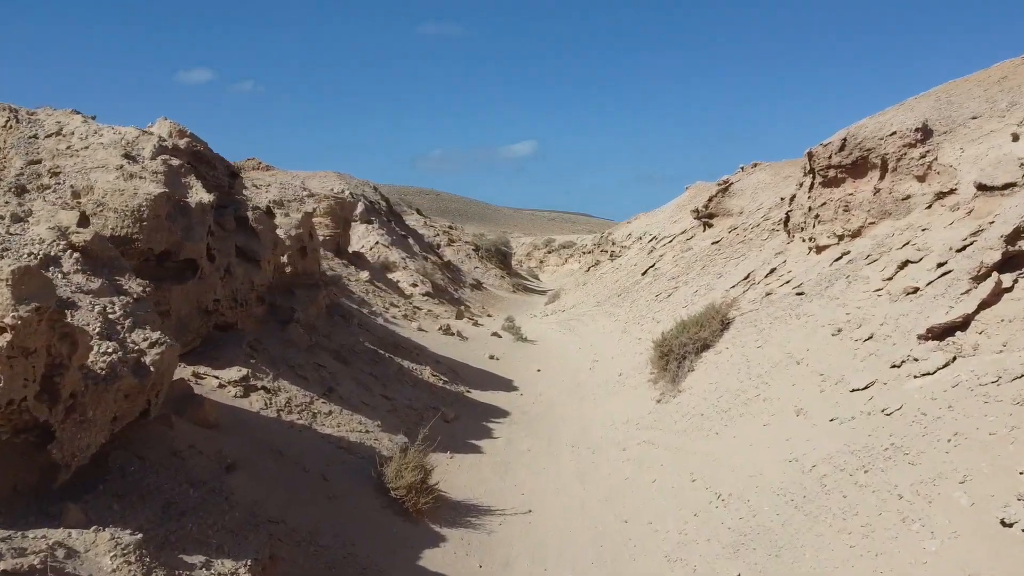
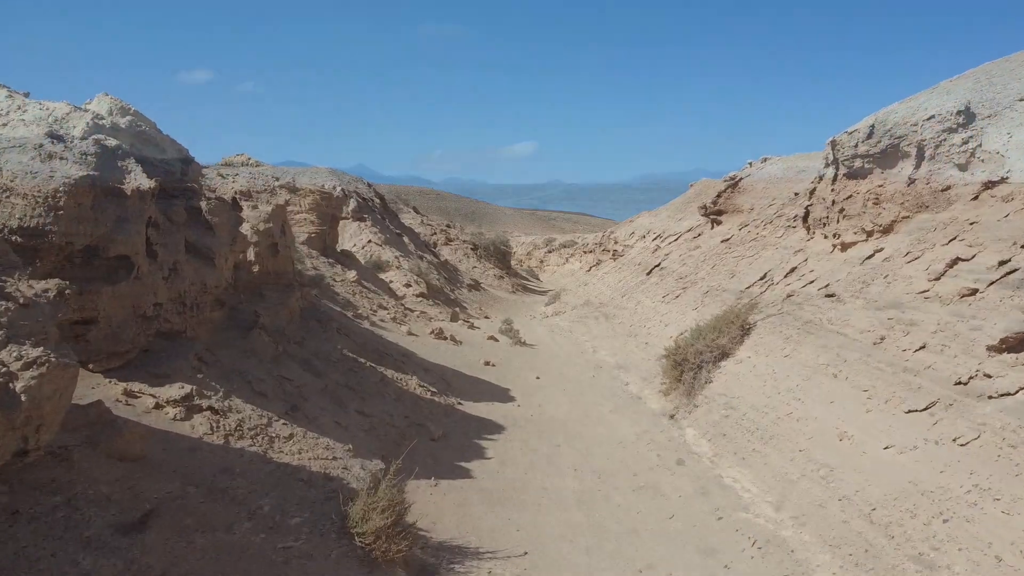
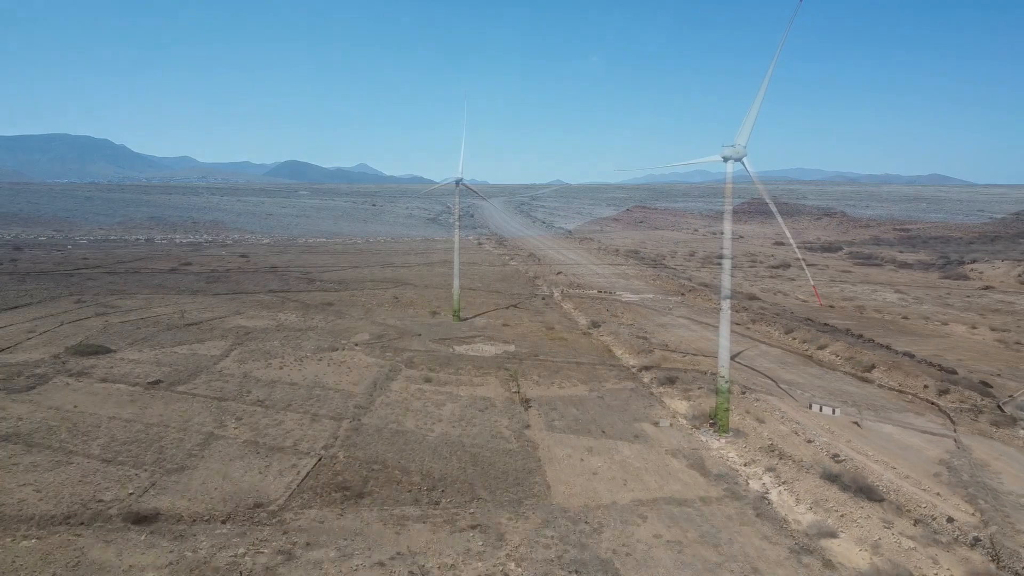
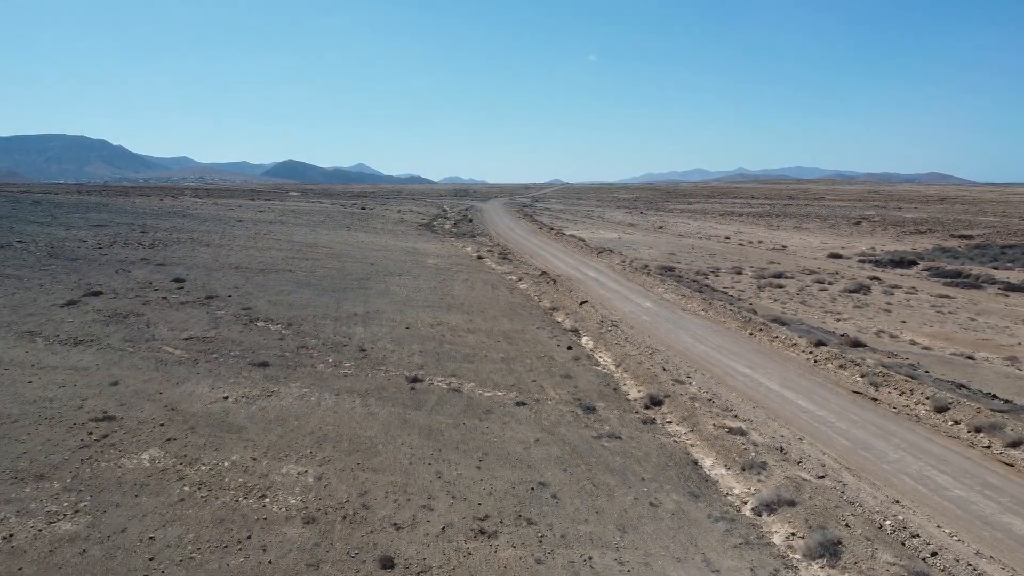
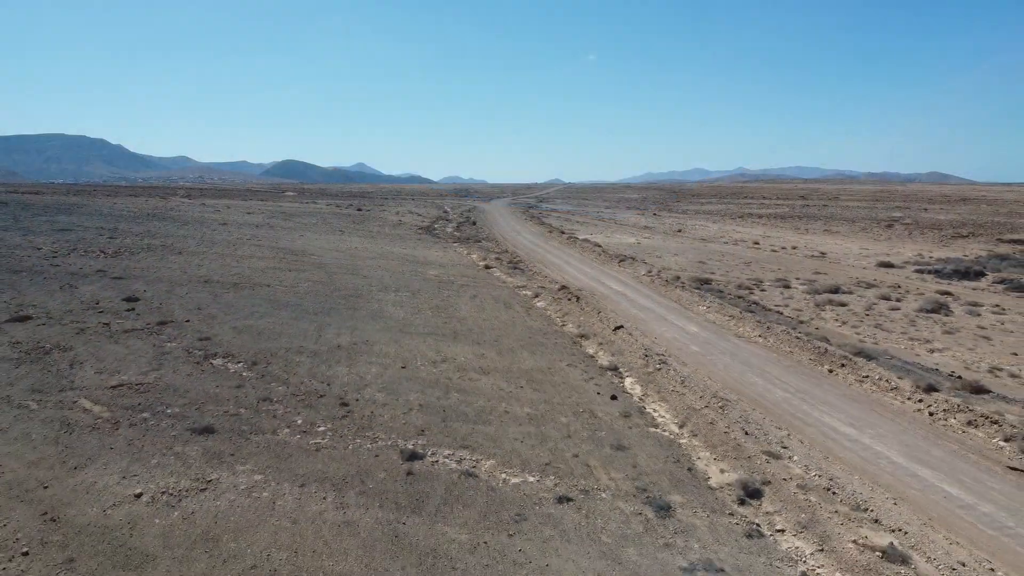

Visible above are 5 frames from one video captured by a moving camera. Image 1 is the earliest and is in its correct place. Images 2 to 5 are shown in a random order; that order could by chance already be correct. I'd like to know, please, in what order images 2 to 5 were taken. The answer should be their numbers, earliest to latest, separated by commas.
2, 5, 4, 3
